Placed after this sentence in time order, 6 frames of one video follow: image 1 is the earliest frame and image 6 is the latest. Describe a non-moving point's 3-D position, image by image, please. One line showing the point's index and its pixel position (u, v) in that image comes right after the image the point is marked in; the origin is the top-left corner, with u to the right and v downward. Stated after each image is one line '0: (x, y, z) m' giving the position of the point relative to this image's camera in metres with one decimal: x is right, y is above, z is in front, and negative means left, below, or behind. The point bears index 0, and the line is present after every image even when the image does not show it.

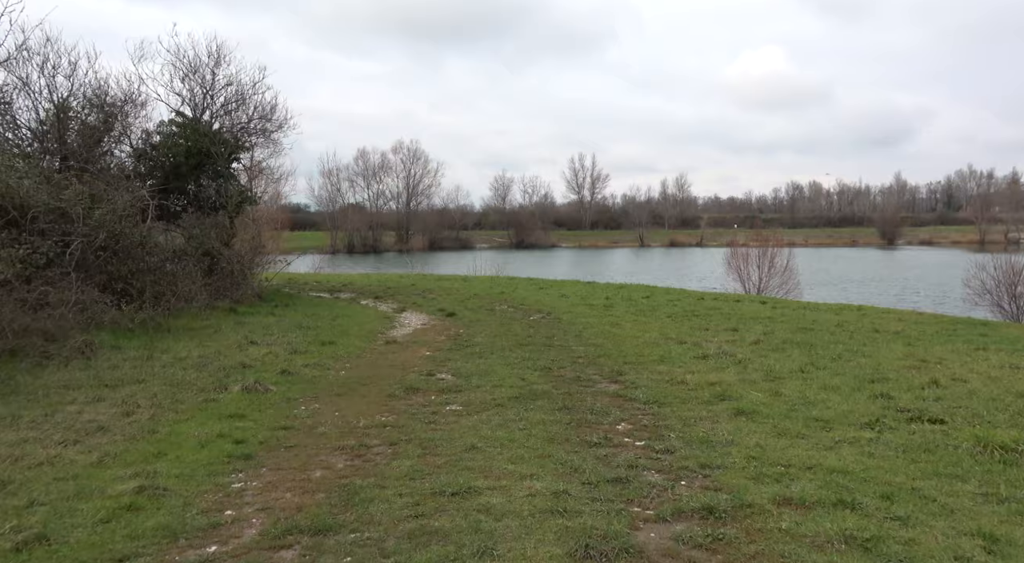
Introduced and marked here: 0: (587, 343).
0: (+1.4, -1.1, +13.5) m
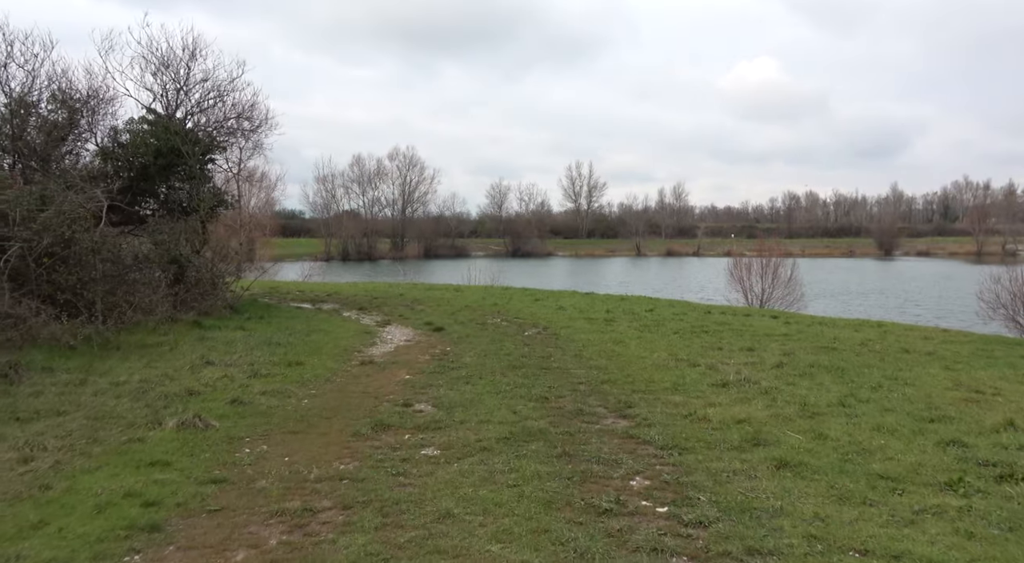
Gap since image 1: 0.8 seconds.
0: (+1.2, -1.4, +12.0) m
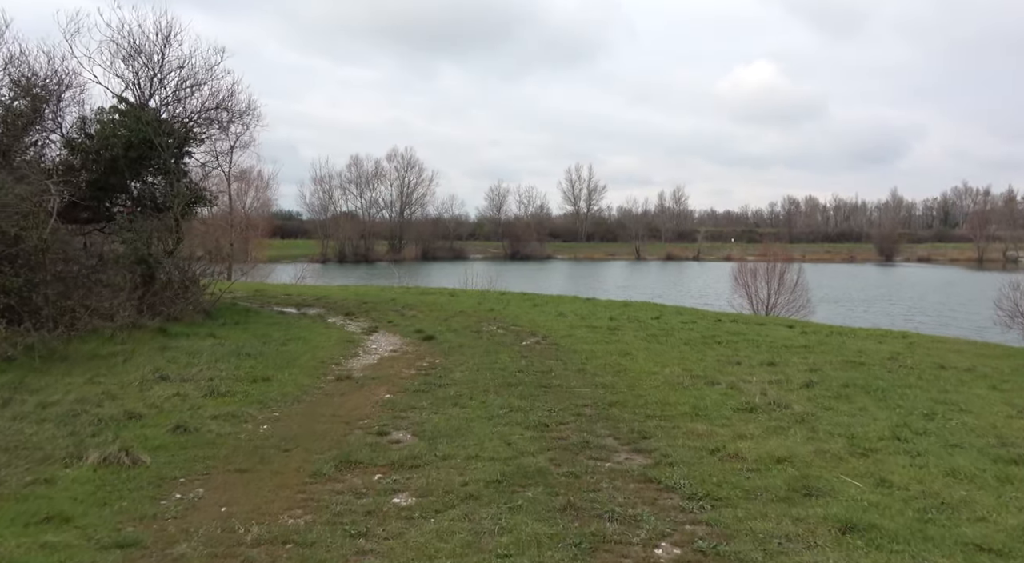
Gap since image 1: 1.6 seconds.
0: (+1.2, -1.5, +10.7) m
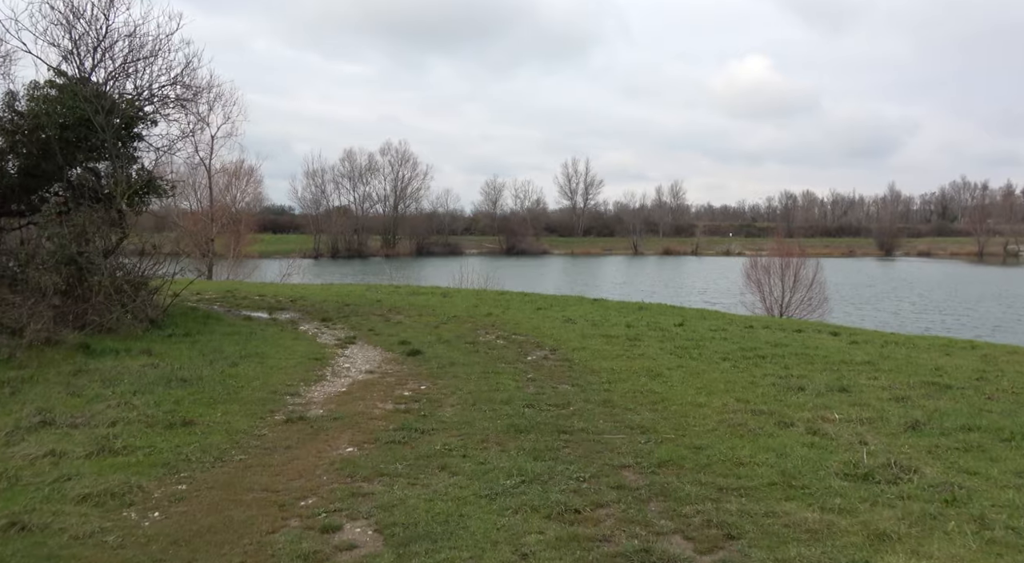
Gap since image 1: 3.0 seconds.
0: (+1.3, -1.6, +8.1) m
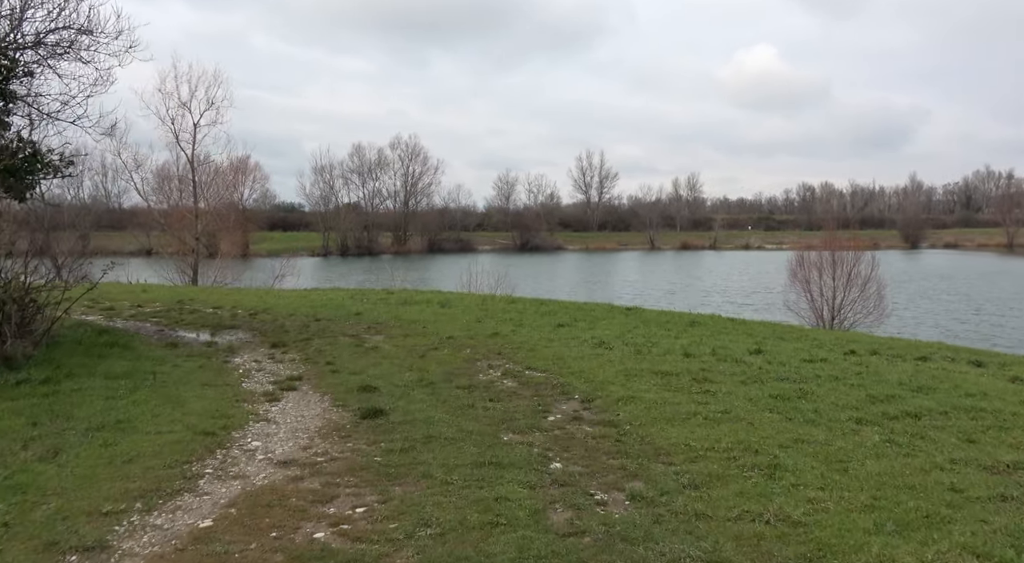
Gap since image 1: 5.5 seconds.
0: (+1.3, -1.8, +3.4) m
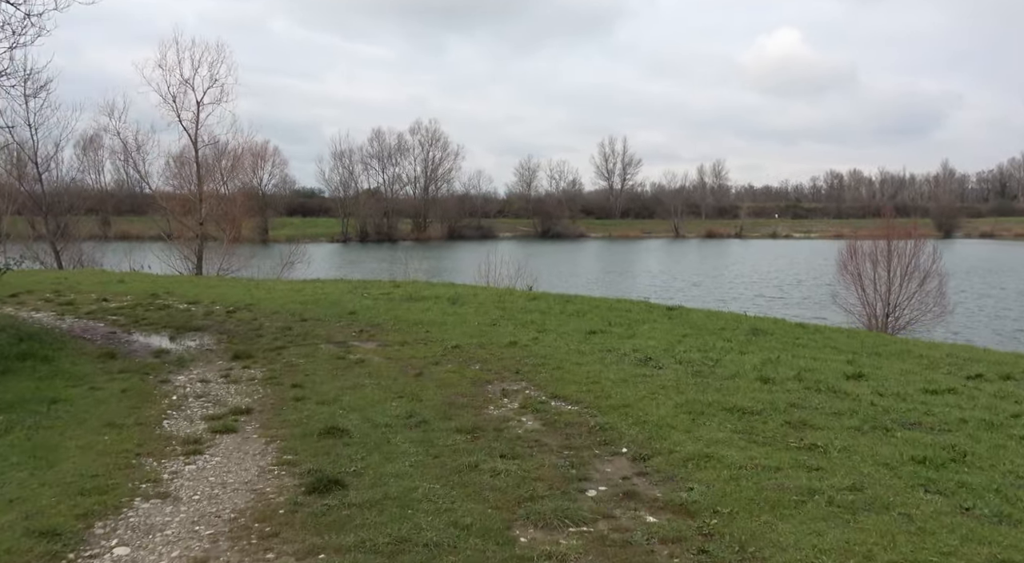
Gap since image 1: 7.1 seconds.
0: (+1.3, -2.0, +0.4) m
